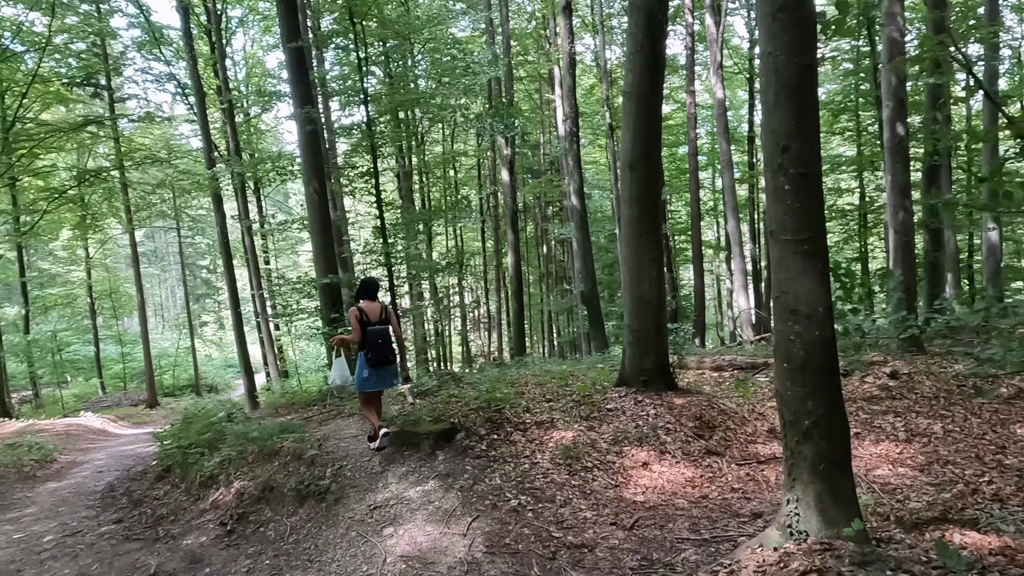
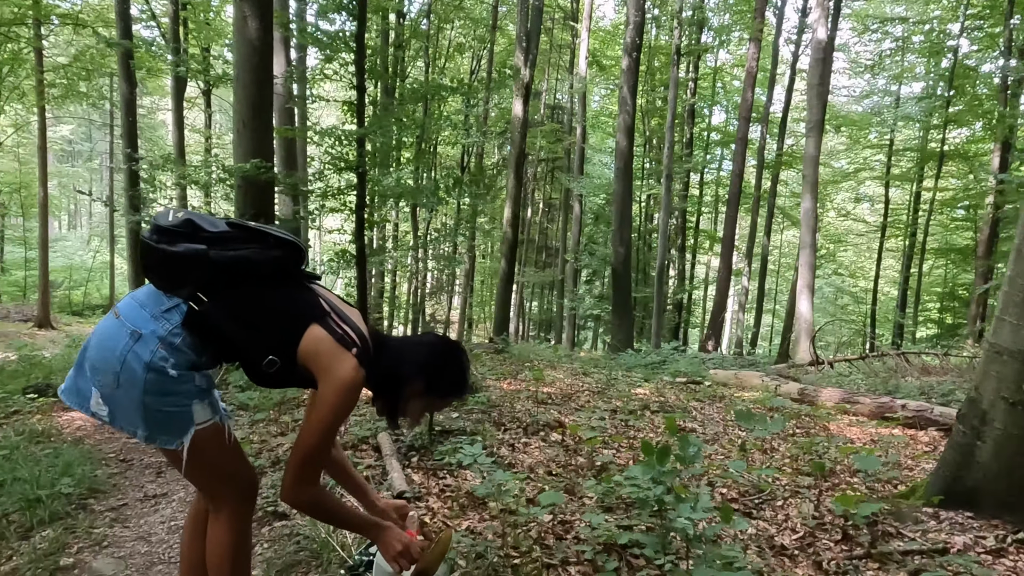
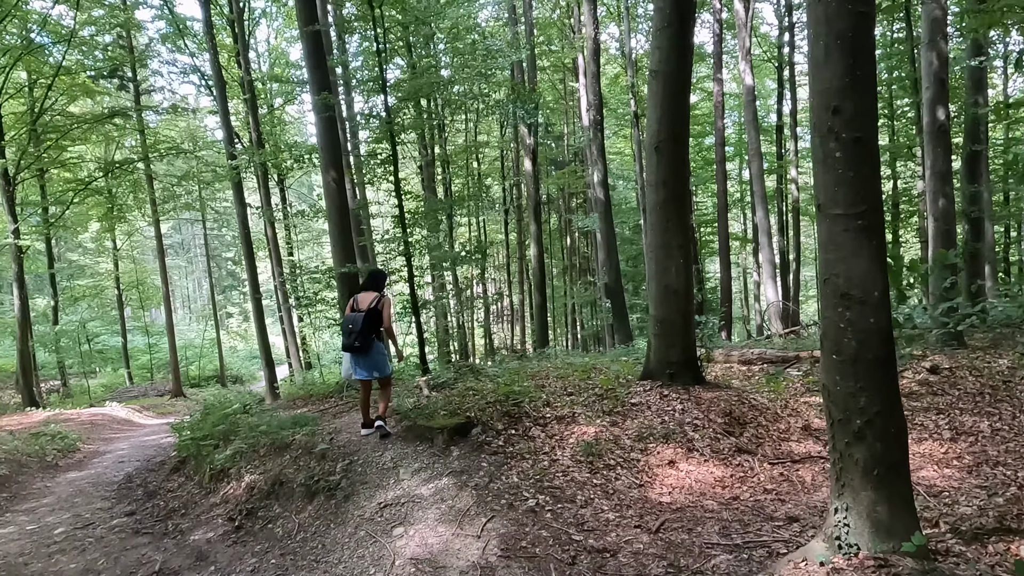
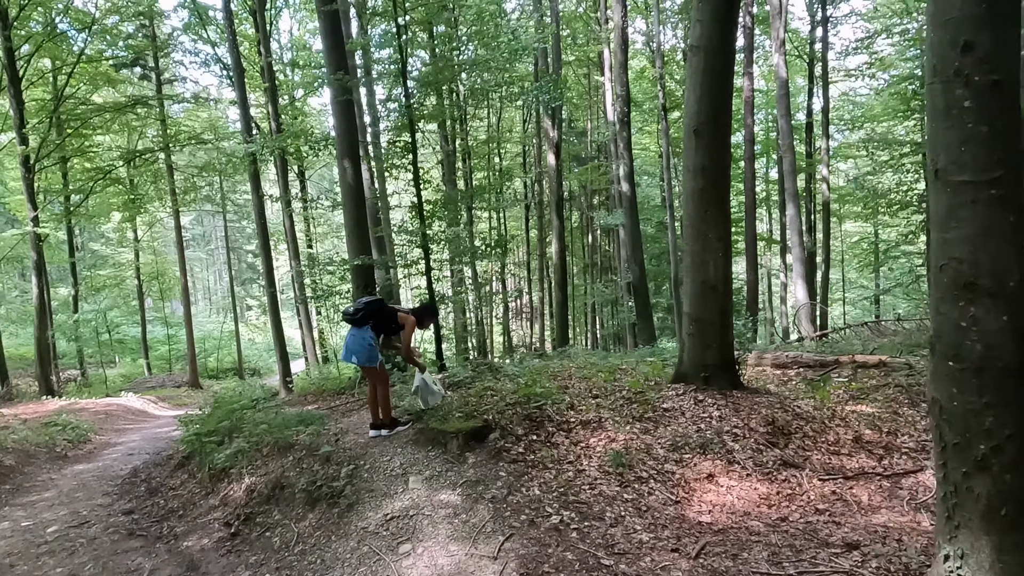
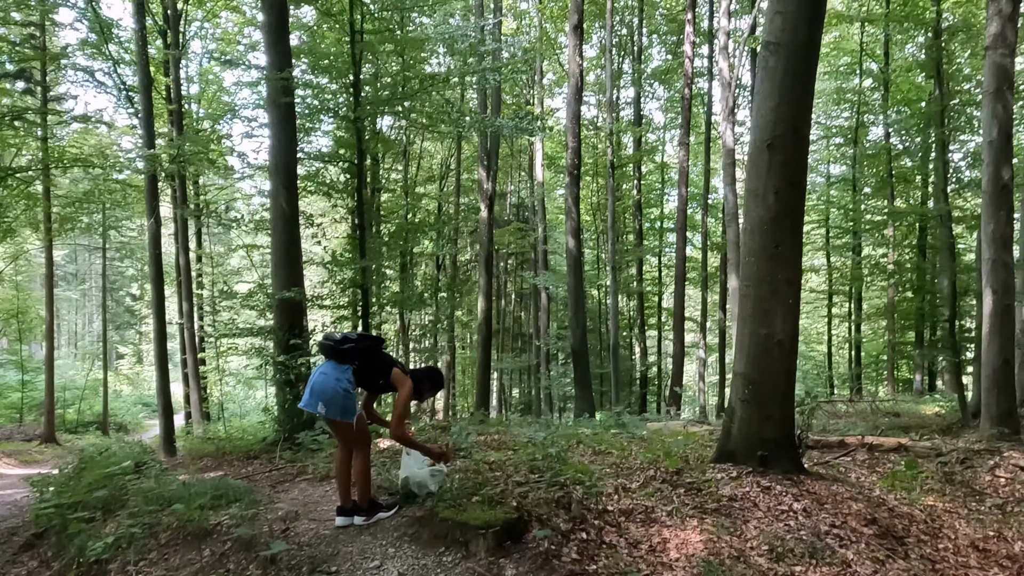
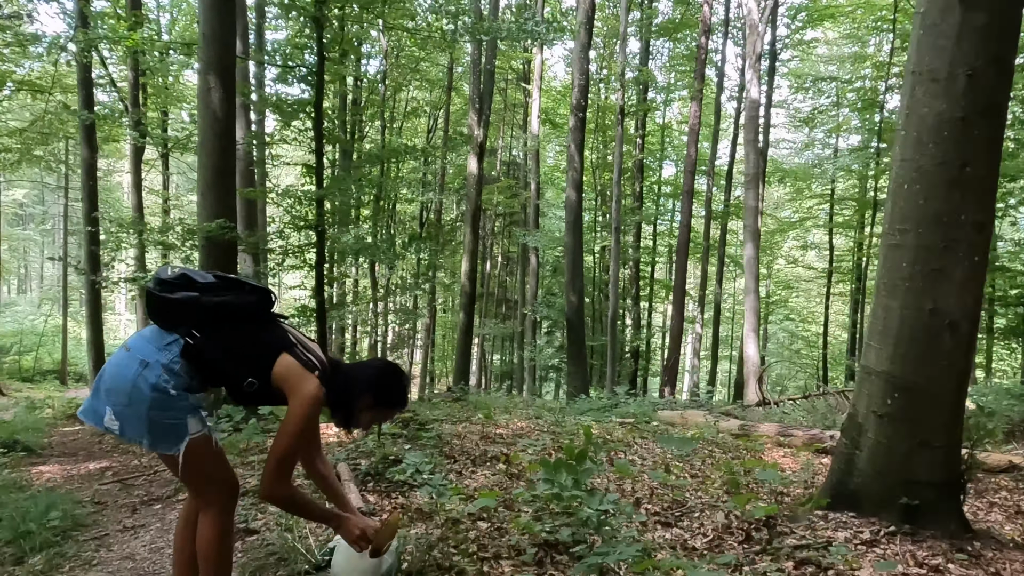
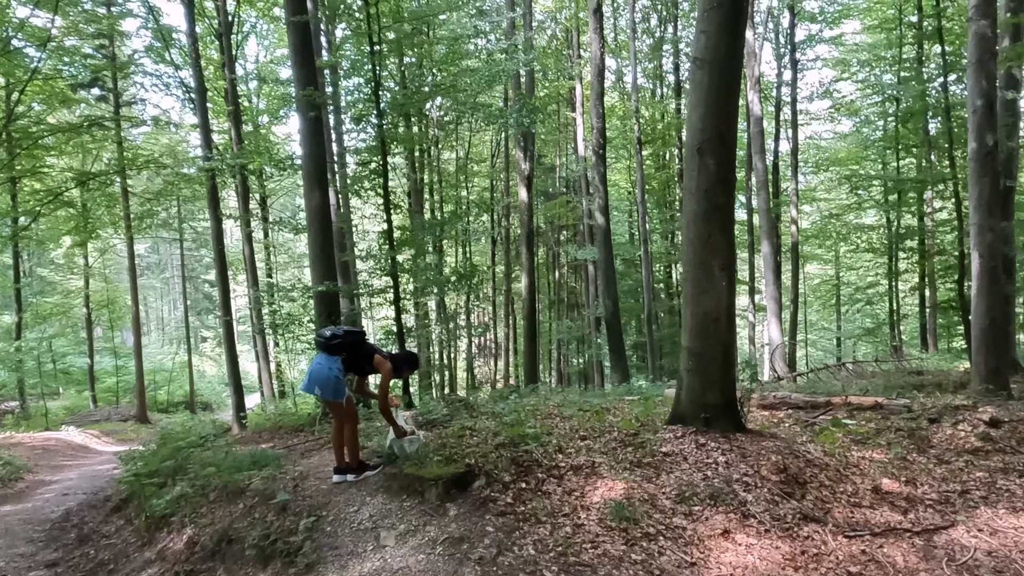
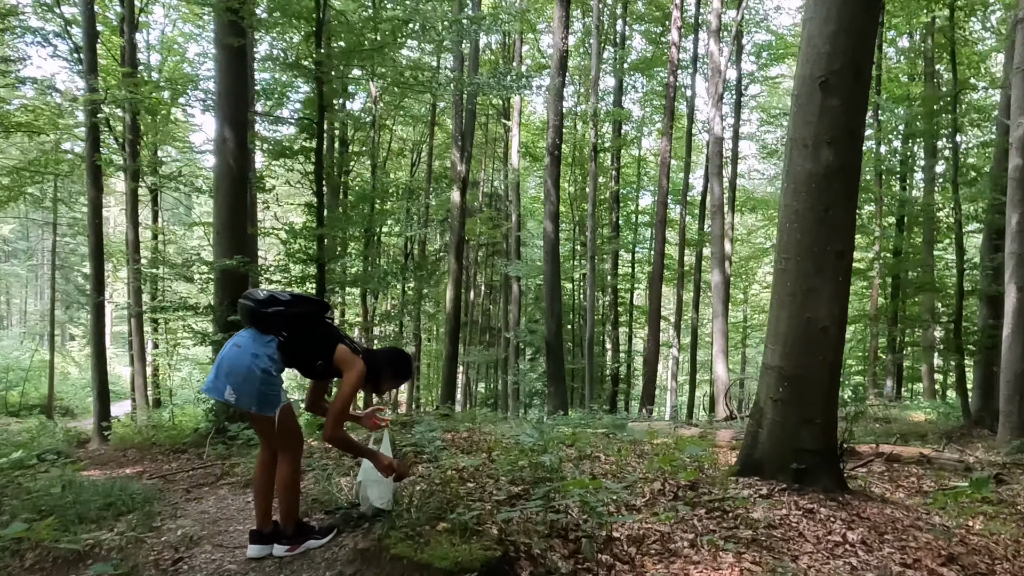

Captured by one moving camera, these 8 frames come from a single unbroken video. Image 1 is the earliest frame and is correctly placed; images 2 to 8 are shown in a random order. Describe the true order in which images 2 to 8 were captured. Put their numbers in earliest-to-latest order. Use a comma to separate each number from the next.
3, 4, 7, 5, 8, 6, 2
